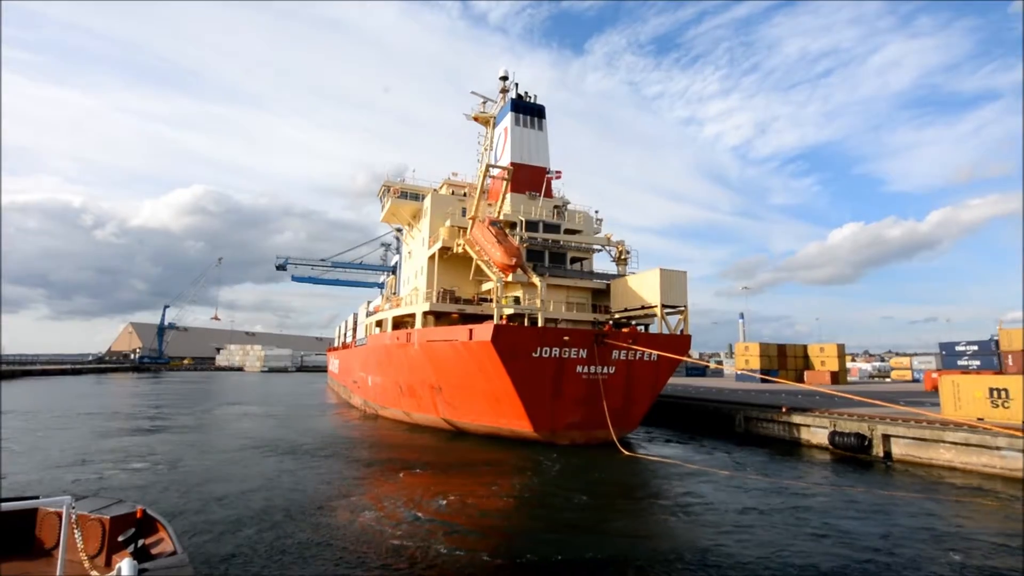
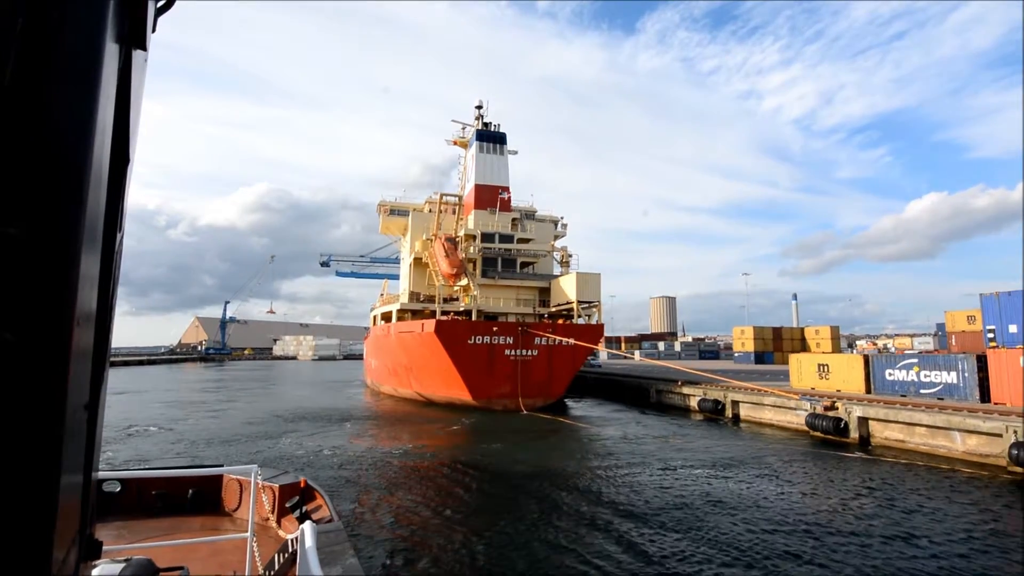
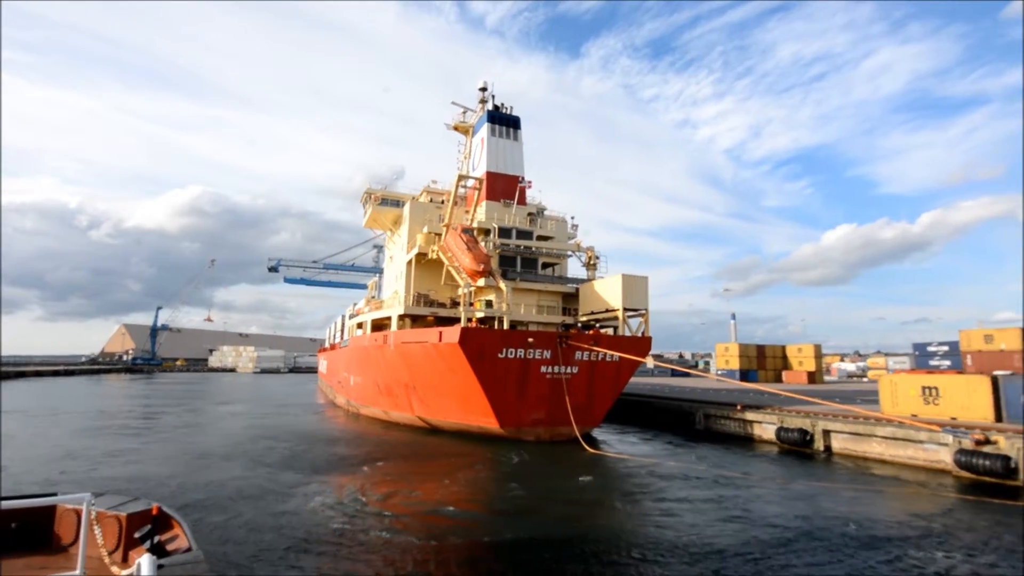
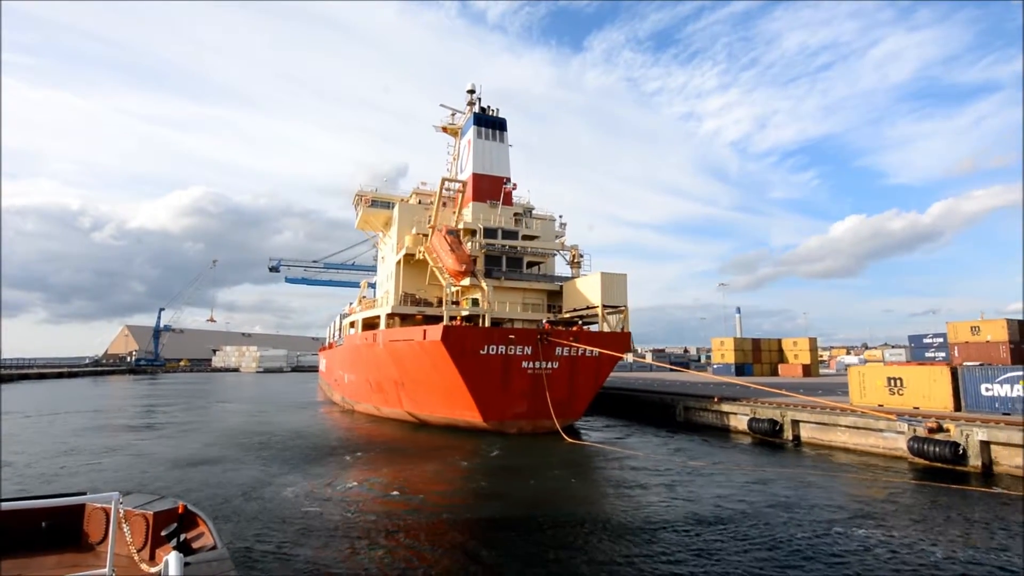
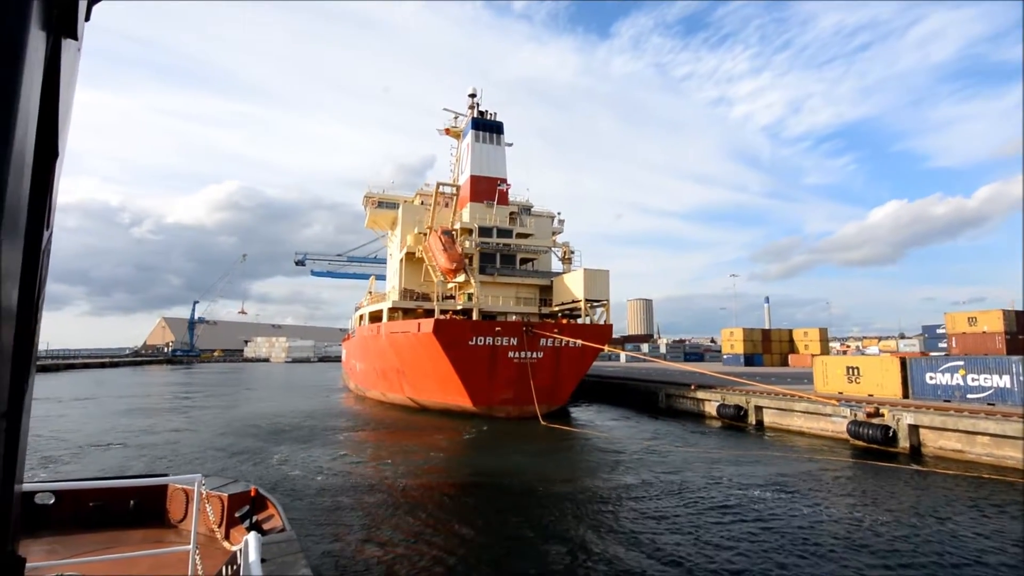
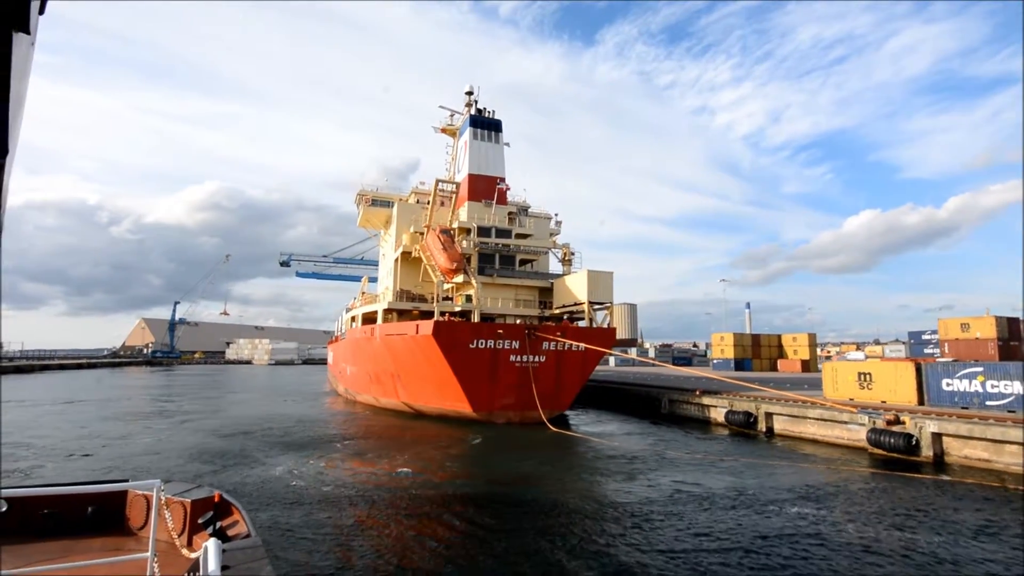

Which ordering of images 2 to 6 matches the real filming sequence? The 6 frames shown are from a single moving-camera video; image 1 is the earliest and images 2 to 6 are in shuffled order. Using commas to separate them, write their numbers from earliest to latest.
3, 4, 6, 5, 2
